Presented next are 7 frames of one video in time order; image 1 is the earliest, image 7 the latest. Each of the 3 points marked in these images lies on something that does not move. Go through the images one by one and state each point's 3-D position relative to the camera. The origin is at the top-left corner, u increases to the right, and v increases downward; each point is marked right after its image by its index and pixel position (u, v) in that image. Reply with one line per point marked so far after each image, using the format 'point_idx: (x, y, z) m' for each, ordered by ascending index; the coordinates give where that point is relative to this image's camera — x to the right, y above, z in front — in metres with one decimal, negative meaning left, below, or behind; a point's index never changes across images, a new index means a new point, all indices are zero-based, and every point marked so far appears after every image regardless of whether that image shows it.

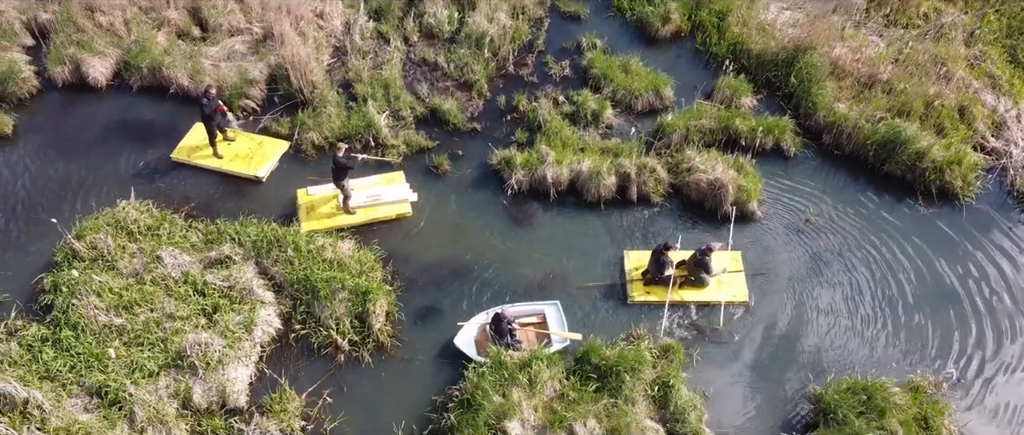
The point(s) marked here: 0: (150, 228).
0: (-6.9, -0.2, +12.4) m
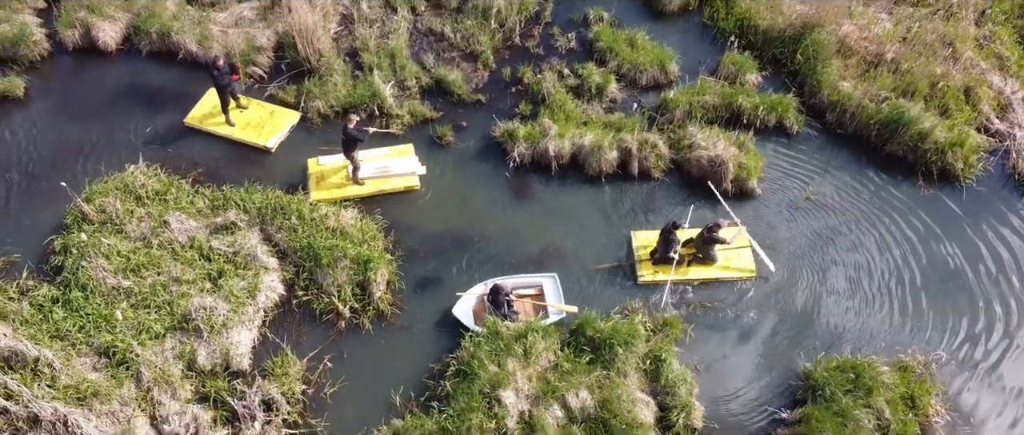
0: (-6.9, +0.5, +12.6) m
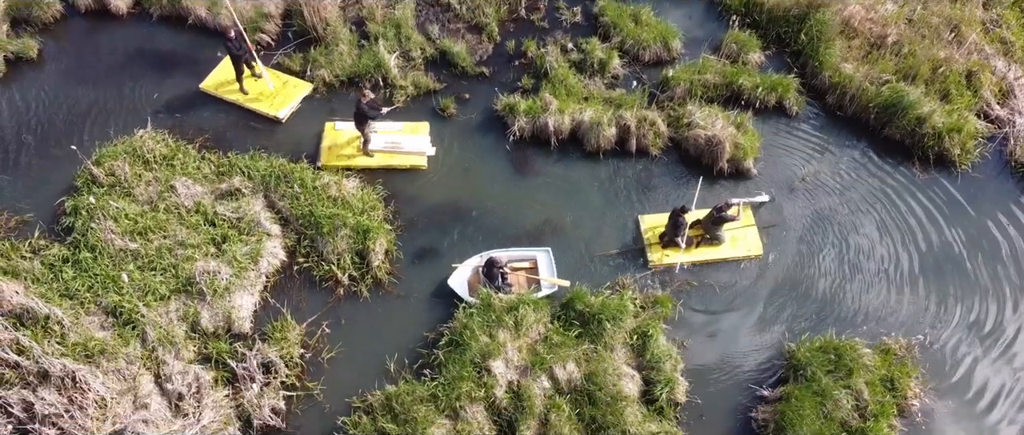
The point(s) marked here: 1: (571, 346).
0: (-6.9, +1.2, +12.9) m
1: (+0.9, -2.0, +10.2) m
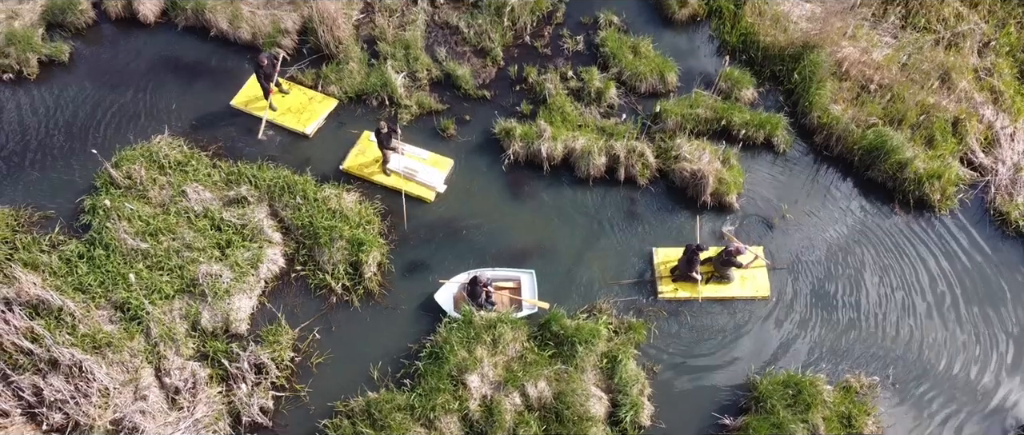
0: (-7.1, +1.1, +13.7) m
1: (+0.5, -2.4, +10.7) m
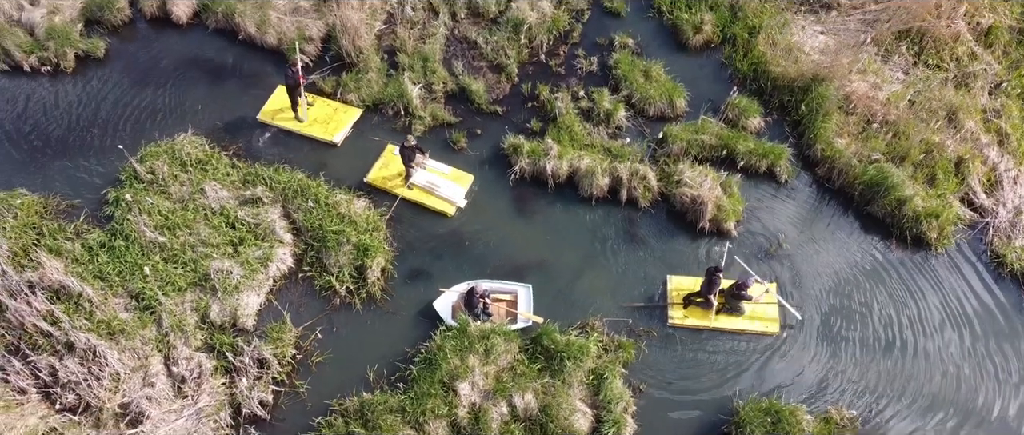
0: (-6.9, +1.2, +14.3) m
1: (+0.4, -2.7, +11.1) m
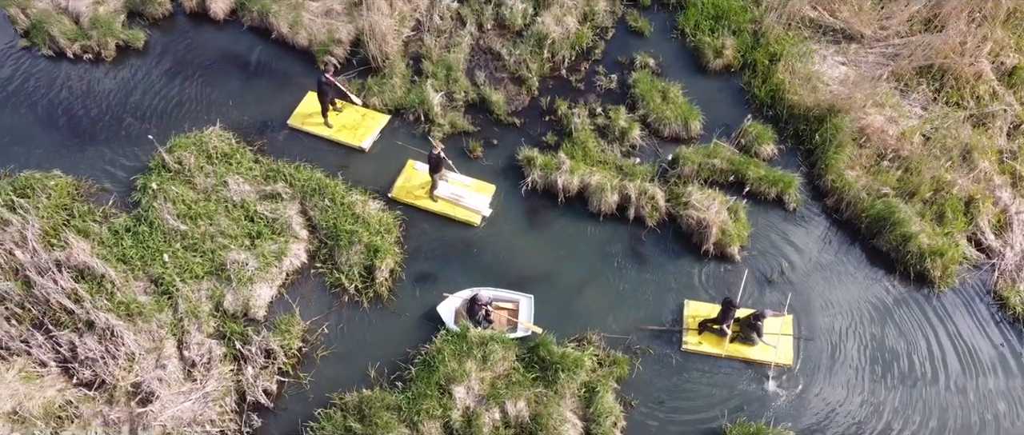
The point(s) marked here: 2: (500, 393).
0: (-6.6, +1.4, +14.9) m
1: (+0.3, -3.0, +11.4) m
2: (-0.2, -3.0, +11.2) m
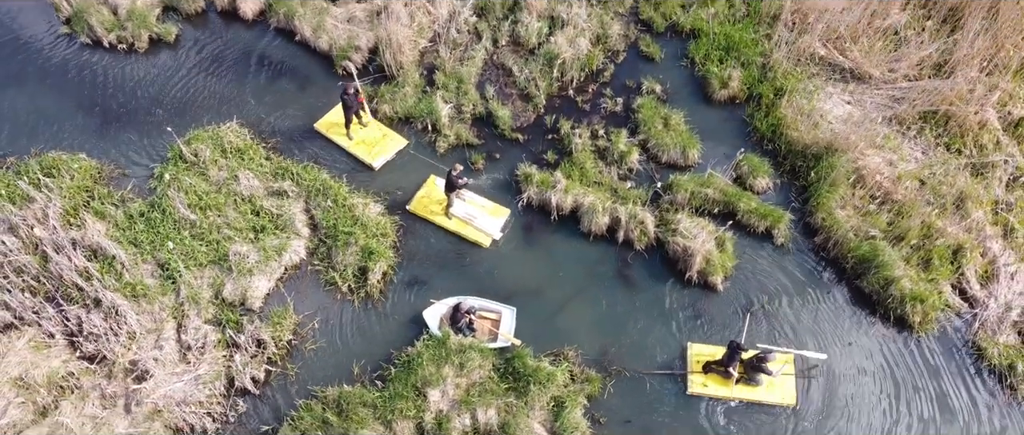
0: (-6.6, +1.6, +15.6) m
1: (-0.2, -3.3, +11.8) m
2: (-0.7, -3.3, +11.6) m
